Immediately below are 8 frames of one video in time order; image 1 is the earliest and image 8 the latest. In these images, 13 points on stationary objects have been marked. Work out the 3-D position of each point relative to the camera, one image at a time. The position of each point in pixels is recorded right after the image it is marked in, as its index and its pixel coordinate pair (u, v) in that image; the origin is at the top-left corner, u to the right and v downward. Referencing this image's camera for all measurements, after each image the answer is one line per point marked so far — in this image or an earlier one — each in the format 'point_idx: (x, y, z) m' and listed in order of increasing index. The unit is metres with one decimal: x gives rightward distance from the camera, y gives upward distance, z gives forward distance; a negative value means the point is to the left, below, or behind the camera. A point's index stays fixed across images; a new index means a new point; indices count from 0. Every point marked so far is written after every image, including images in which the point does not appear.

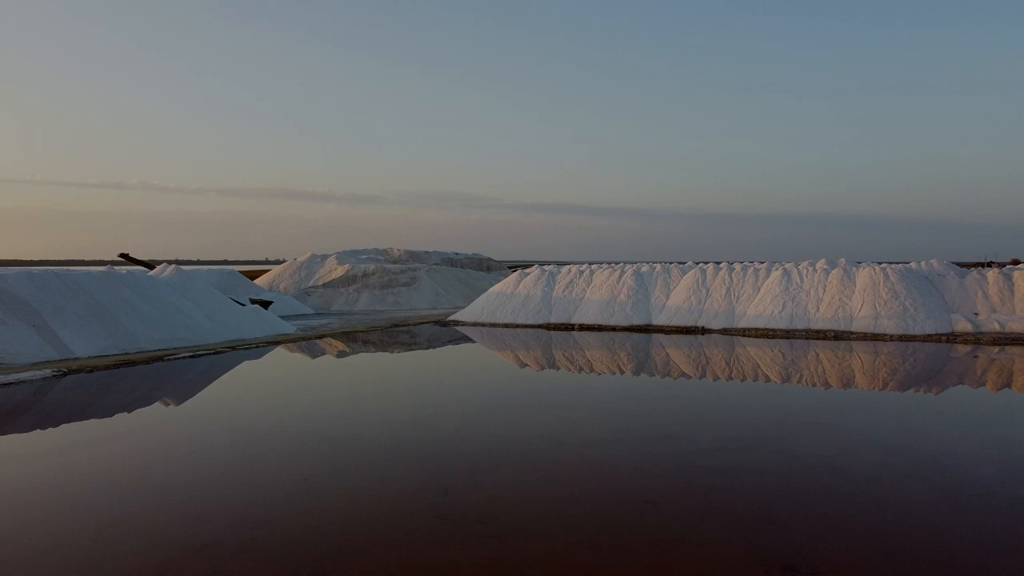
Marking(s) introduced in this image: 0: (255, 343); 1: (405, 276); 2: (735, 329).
0: (-4.5, -1.0, +11.4) m
1: (-3.3, +0.4, +19.6) m
2: (+4.5, -0.9, +12.9) m
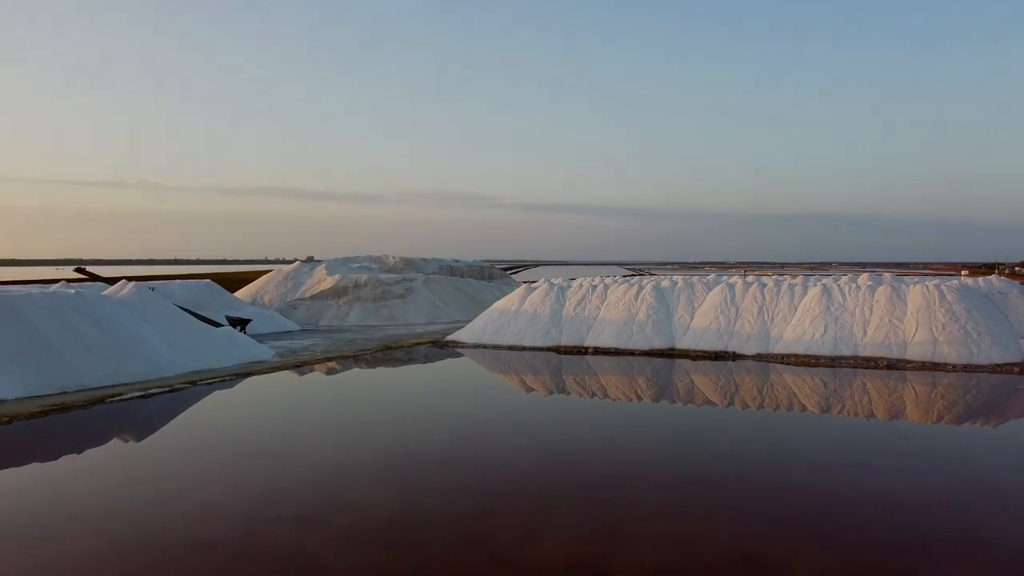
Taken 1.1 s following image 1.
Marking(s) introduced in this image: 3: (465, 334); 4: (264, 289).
0: (-4.4, -1.3, +9.9) m
1: (-3.2, 0.0, +18.1) m
2: (+4.6, -1.2, +11.4) m
3: (-1.0, -1.0, +13.5) m
4: (-7.1, 0.0, +18.0) m
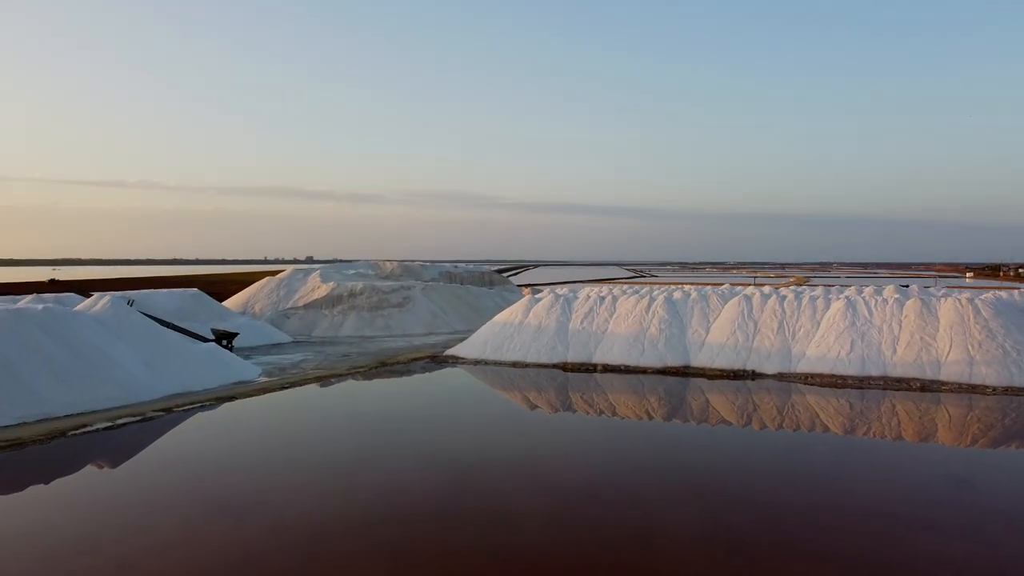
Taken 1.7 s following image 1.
0: (-4.4, -1.5, +9.1) m
1: (-3.1, -0.2, +17.3) m
2: (+4.7, -1.5, +10.6) m
3: (-1.0, -1.2, +12.7) m
4: (-7.0, -0.2, +17.3) m
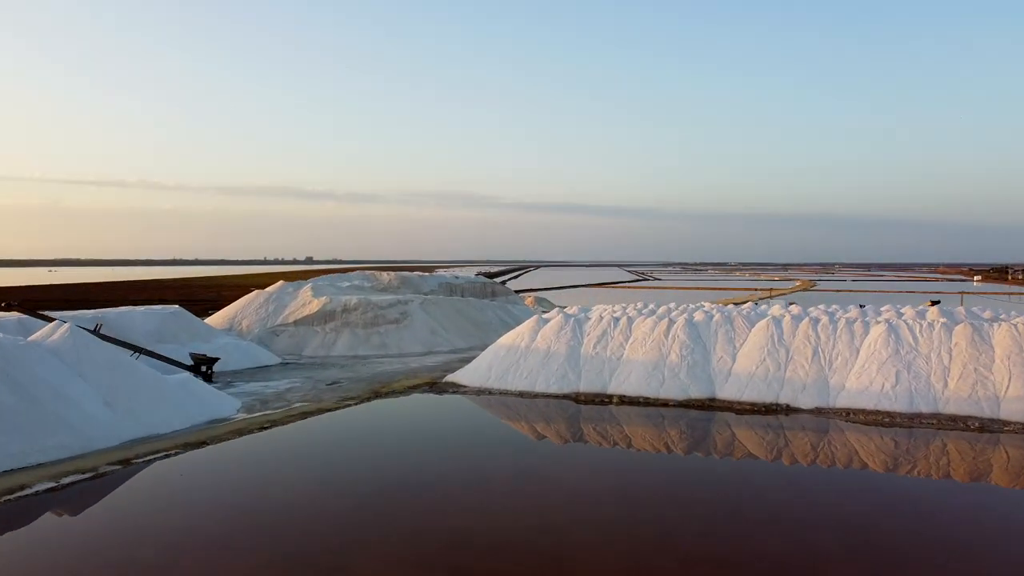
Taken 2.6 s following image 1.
0: (-4.3, -1.9, +8.1) m
1: (-3.0, -0.6, +16.2) m
2: (+4.8, -1.8, +9.5) m
3: (-0.9, -1.6, +11.6) m
4: (-6.9, -0.6, +16.2) m
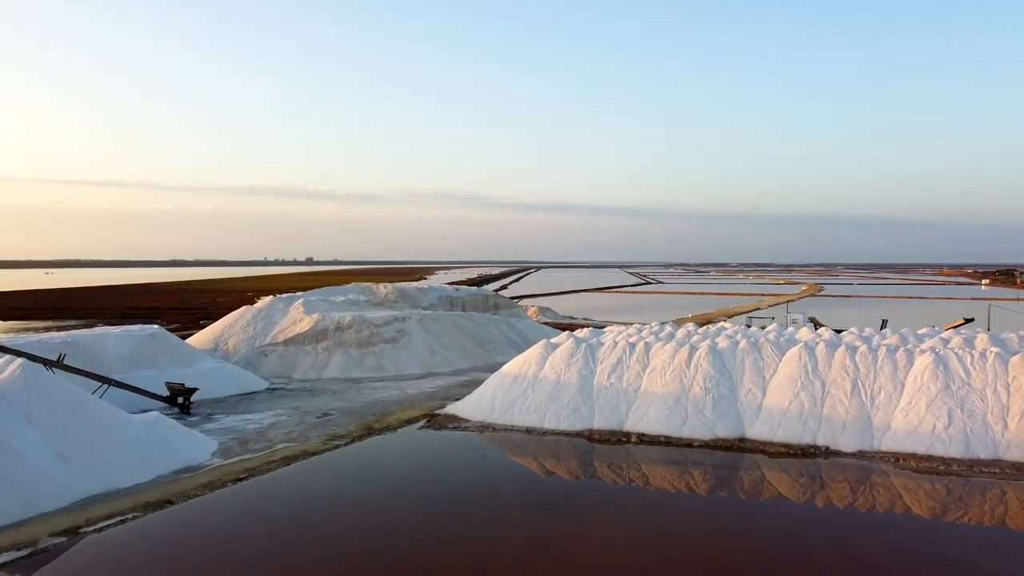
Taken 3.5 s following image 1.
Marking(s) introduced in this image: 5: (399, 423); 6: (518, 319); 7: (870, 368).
0: (-4.2, -2.3, +7.1) m
1: (-2.9, -1.0, +15.2) m
2: (+4.9, -2.2, +8.5) m
3: (-0.8, -1.9, +10.6) m
4: (-6.8, -1.0, +15.2) m
5: (-1.8, -2.2, +10.3) m
6: (+0.2, -0.9, +19.5) m
7: (+5.3, -1.2, +9.5) m
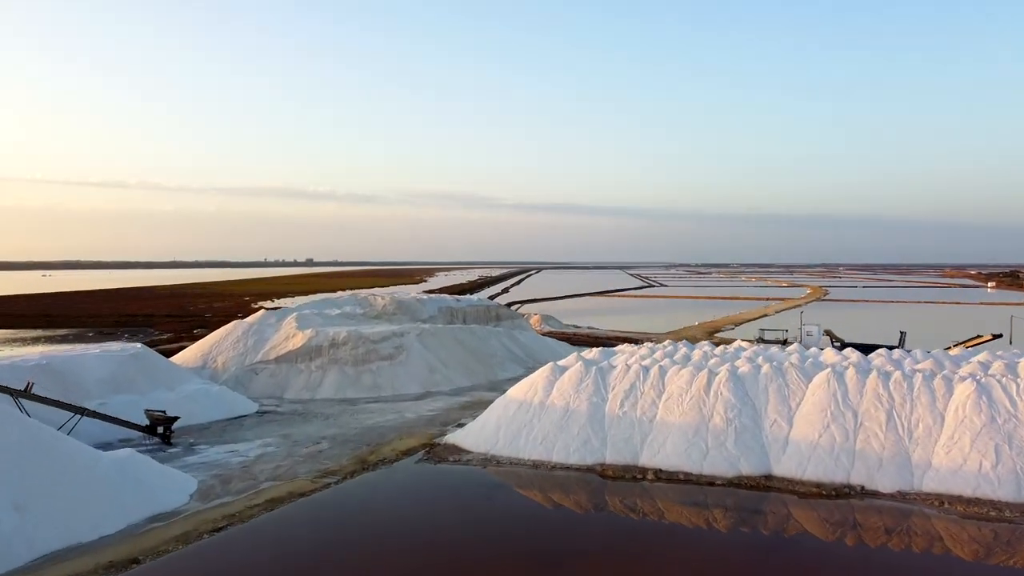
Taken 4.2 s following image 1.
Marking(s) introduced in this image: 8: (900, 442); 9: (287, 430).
0: (-4.1, -2.6, +6.3) m
1: (-2.8, -1.3, +14.5) m
2: (+4.9, -2.5, +7.8) m
3: (-0.7, -2.3, +9.9) m
4: (-6.7, -1.3, +14.5) m
5: (-1.7, -2.5, +9.6) m
6: (+0.2, -1.2, +18.8) m
7: (+5.4, -1.5, +8.8) m
8: (+5.1, -2.0, +8.3) m
9: (-3.8, -2.4, +10.7) m
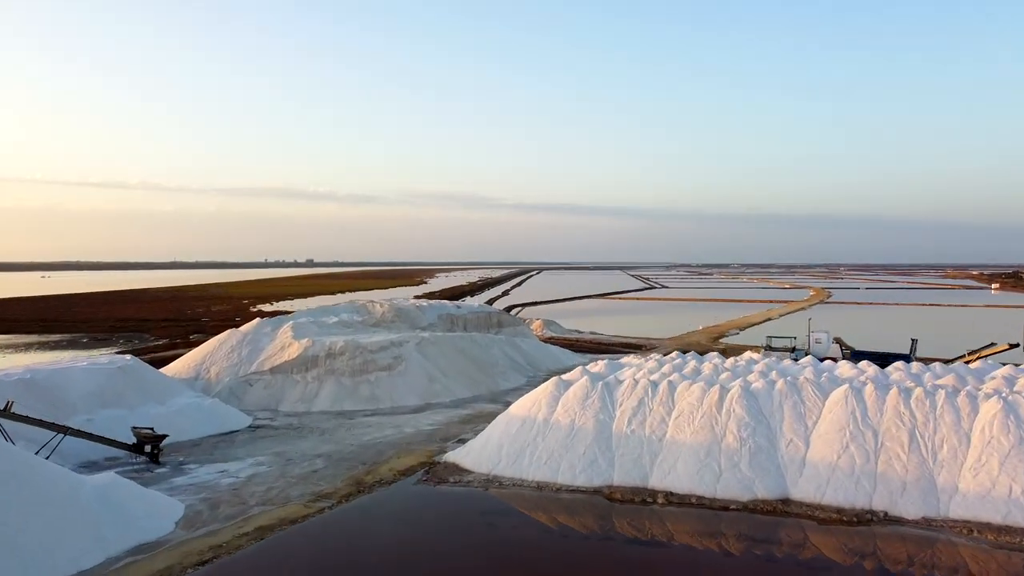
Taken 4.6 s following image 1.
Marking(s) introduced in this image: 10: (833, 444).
0: (-4.0, -2.8, +5.9) m
1: (-2.8, -1.5, +14.1) m
2: (+5.0, -2.7, +7.4) m
3: (-0.6, -2.4, +9.5) m
4: (-6.7, -1.5, +14.0) m
5: (-1.7, -2.7, +9.2) m
6: (+0.3, -1.4, +18.4) m
7: (+5.5, -1.7, +8.4) m
8: (+5.1, -2.2, +7.9) m
9: (-3.7, -2.6, +10.3) m
10: (+4.2, -2.0, +8.3) m
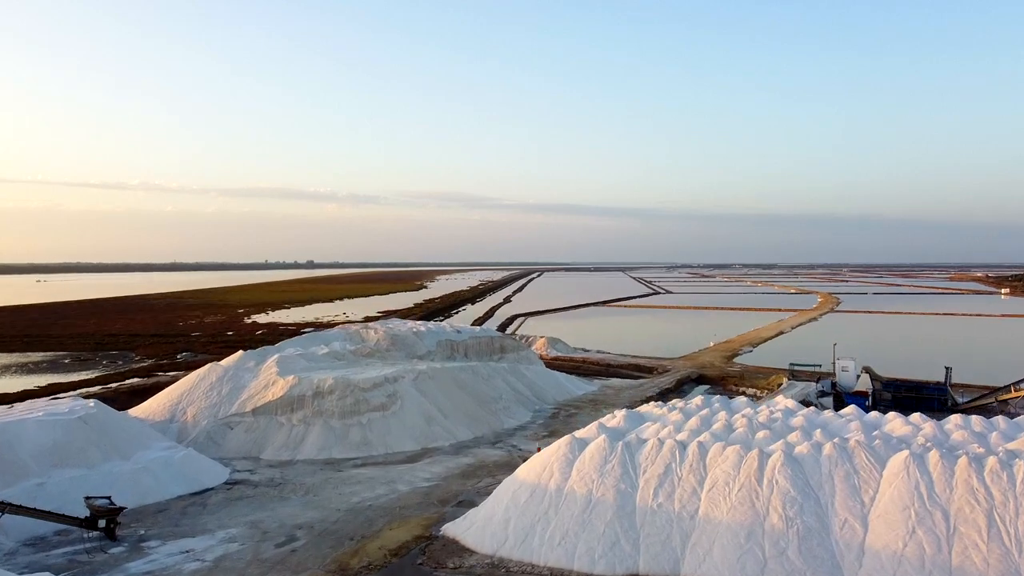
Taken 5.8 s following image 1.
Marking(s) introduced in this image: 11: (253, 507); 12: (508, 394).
0: (-3.9, -3.4, +4.7) m
1: (-2.7, -2.1, +12.9) m
2: (+5.1, -3.3, +6.2) m
3: (-0.5, -3.1, +8.3) m
4: (-6.5, -2.2, +12.9) m
5: (-1.6, -3.3, +8.0) m
6: (+0.4, -2.1, +17.2) m
7: (+5.6, -2.3, +7.2) m
8: (+5.2, -2.8, +6.7) m
9: (-3.6, -3.2, +9.1) m
10: (+4.3, -2.7, +7.1) m
11: (-3.8, -3.2, +9.4) m
12: (-0.1, -2.5, +15.0) m
